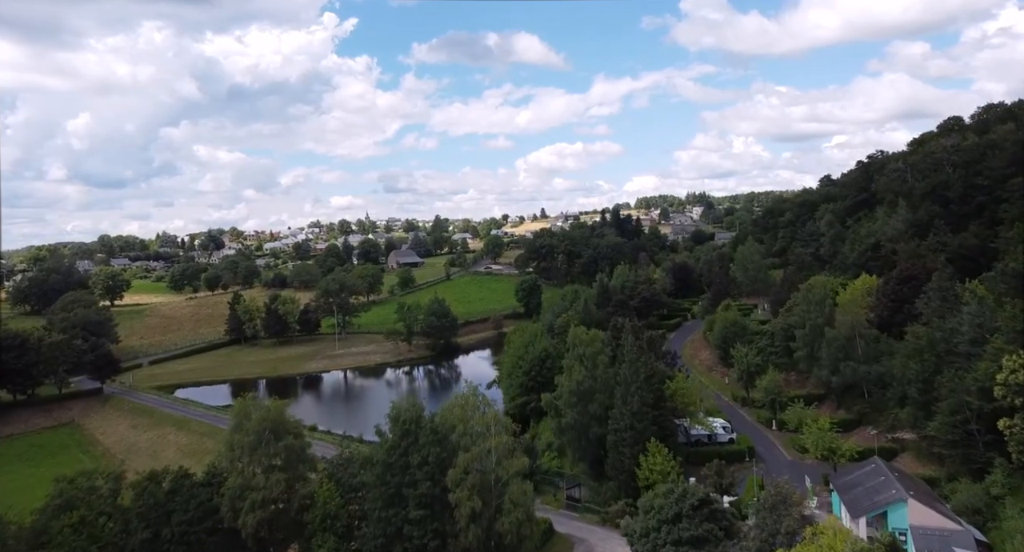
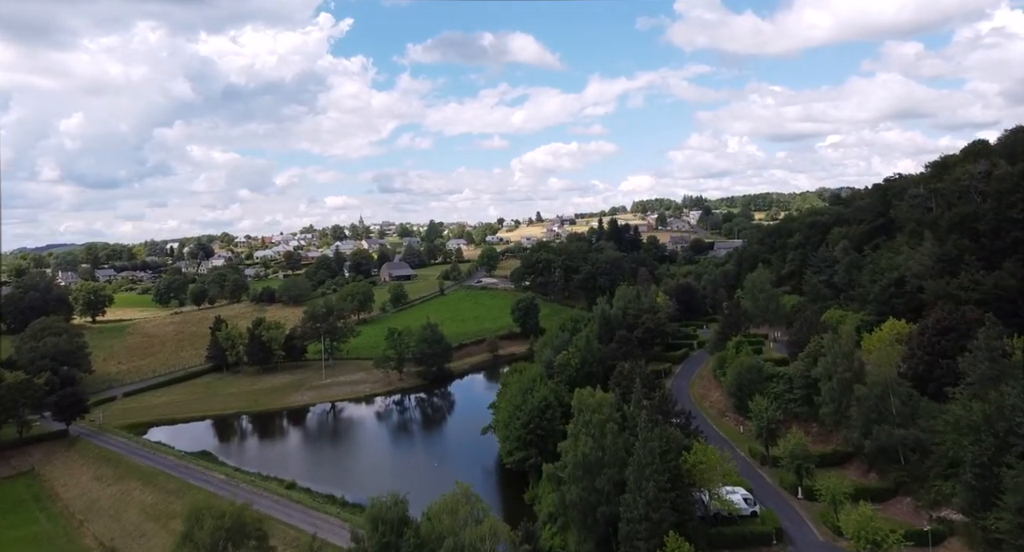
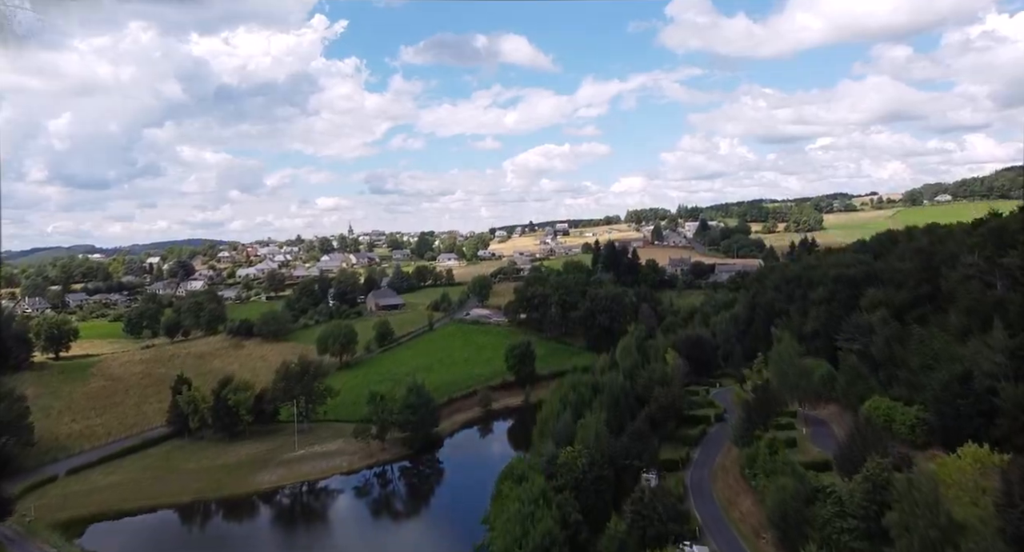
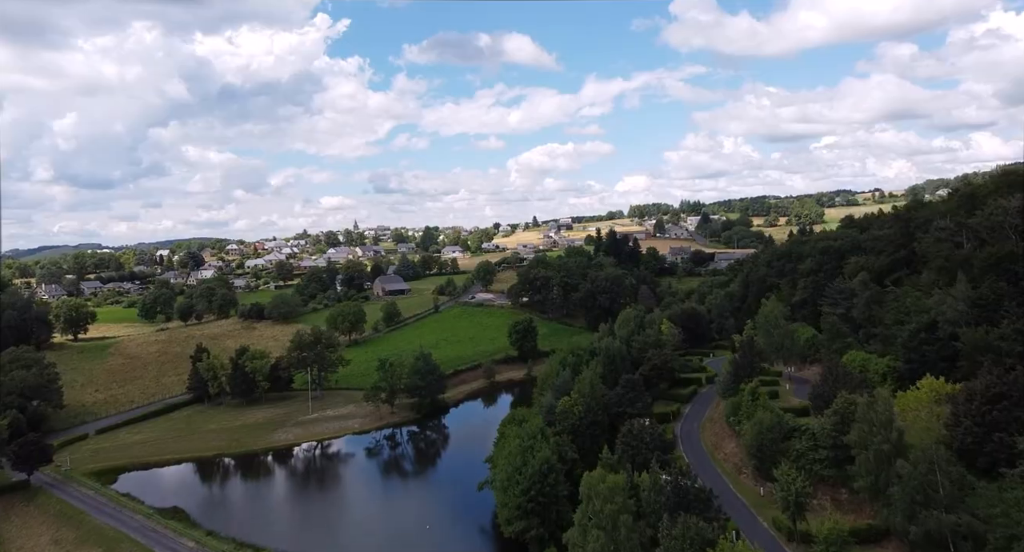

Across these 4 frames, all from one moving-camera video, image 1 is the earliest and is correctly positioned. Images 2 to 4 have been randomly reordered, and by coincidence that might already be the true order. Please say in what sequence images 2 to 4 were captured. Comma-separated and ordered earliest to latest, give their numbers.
2, 4, 3
